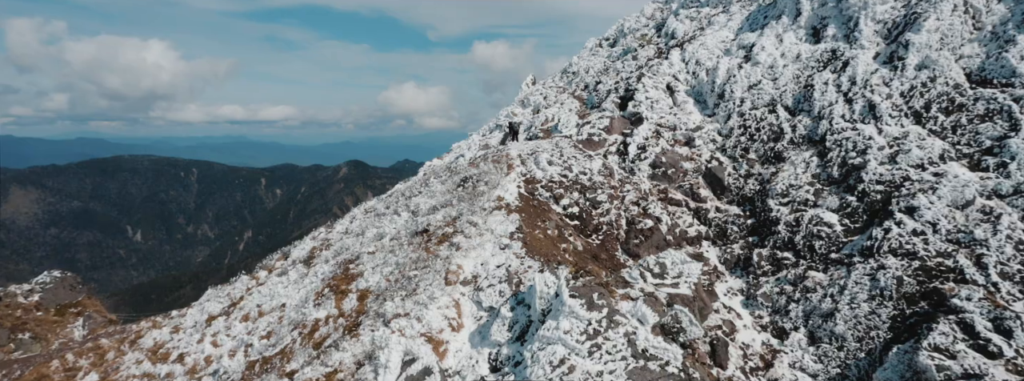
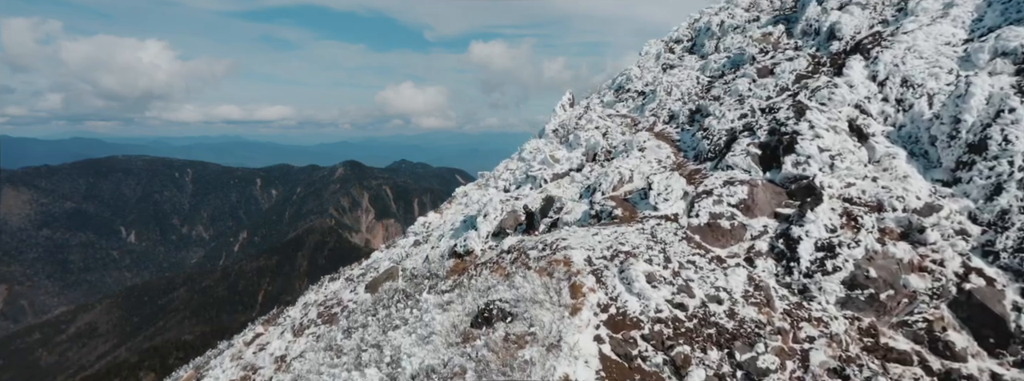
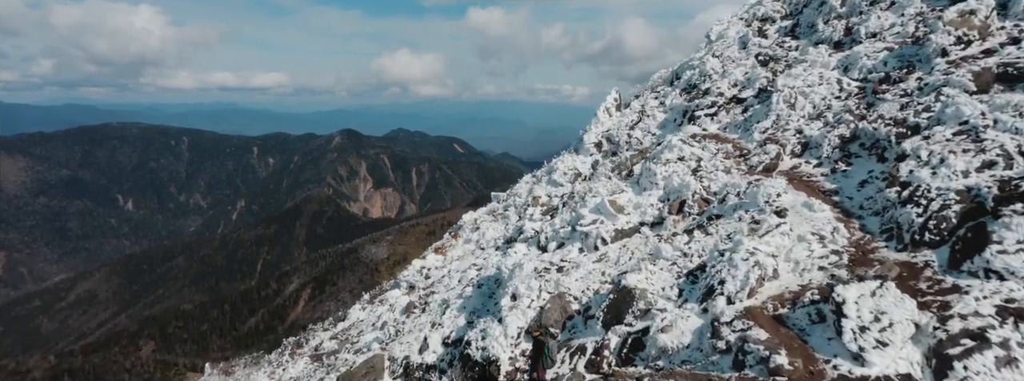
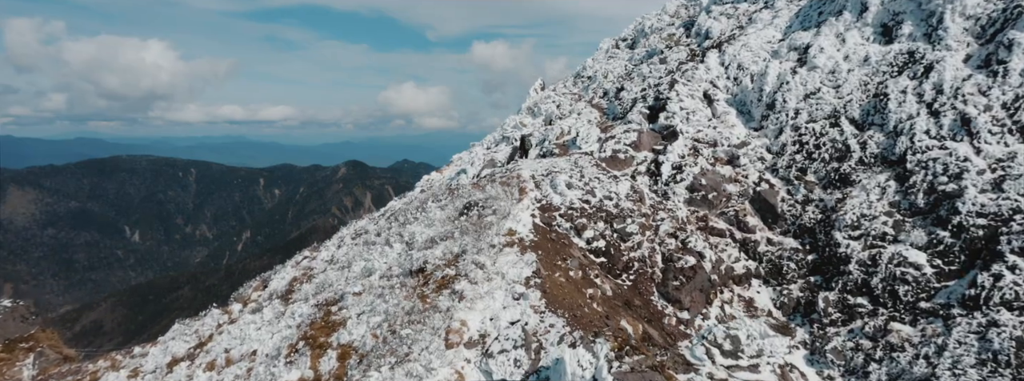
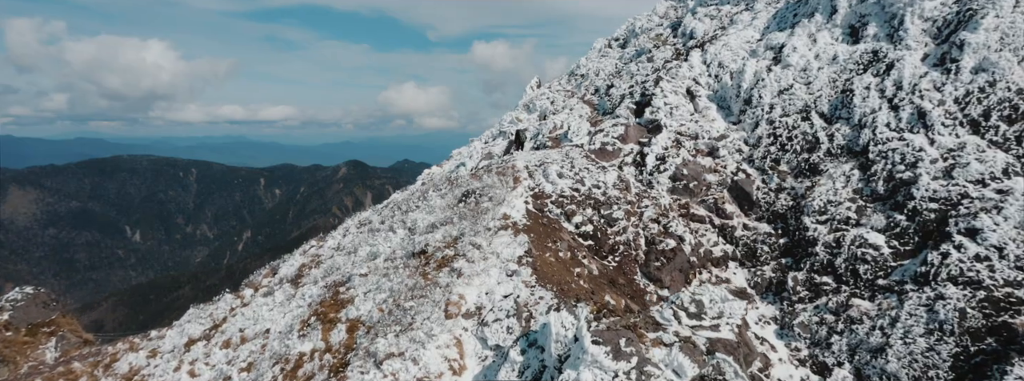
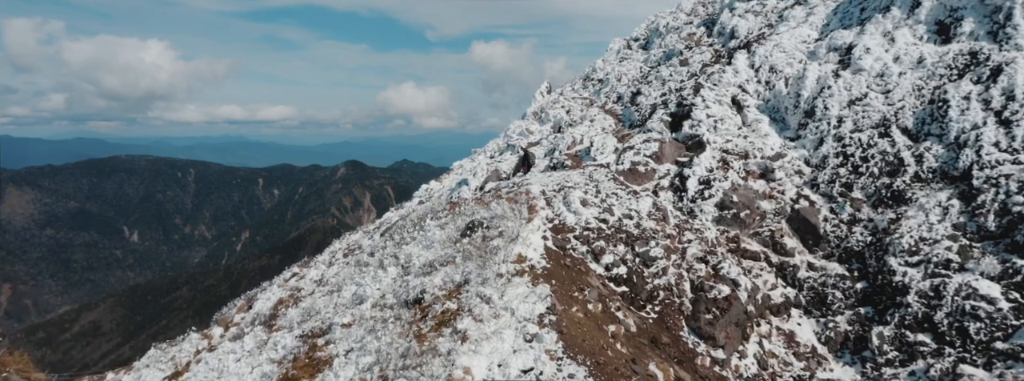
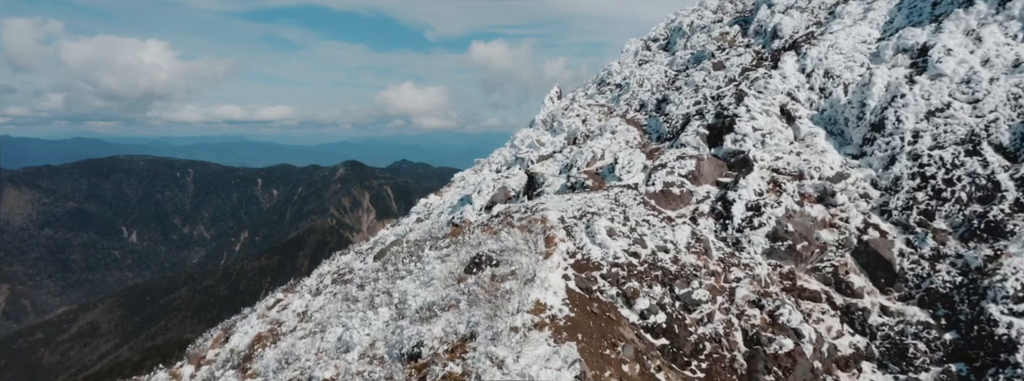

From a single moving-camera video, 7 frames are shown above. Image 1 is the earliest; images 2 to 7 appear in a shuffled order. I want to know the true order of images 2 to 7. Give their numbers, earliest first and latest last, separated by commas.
5, 4, 6, 7, 2, 3
